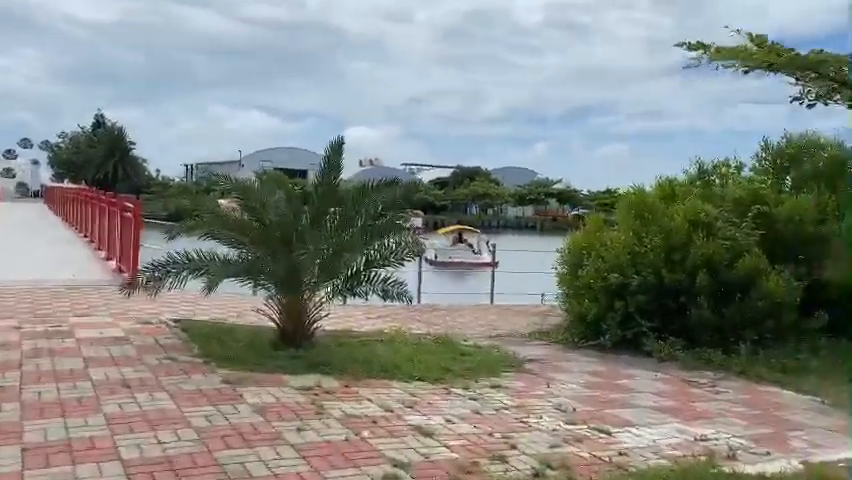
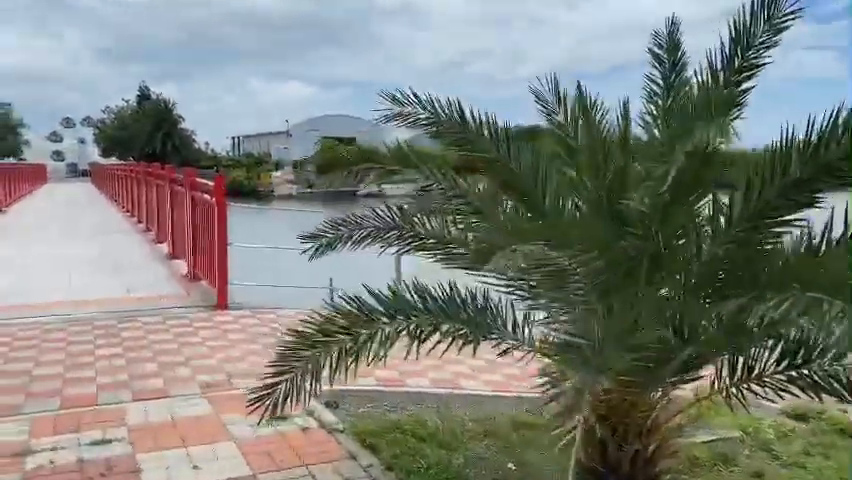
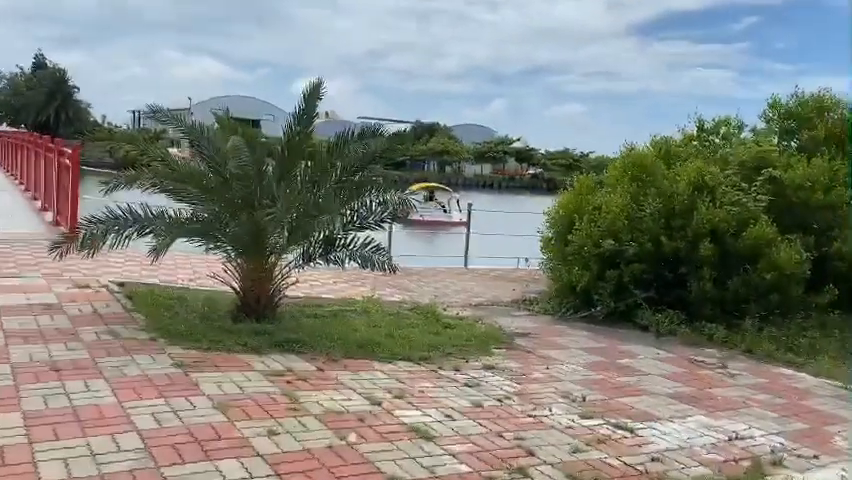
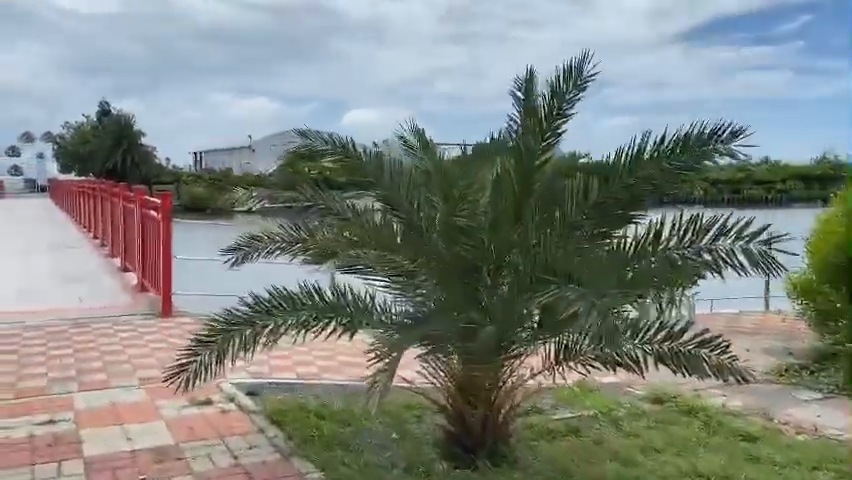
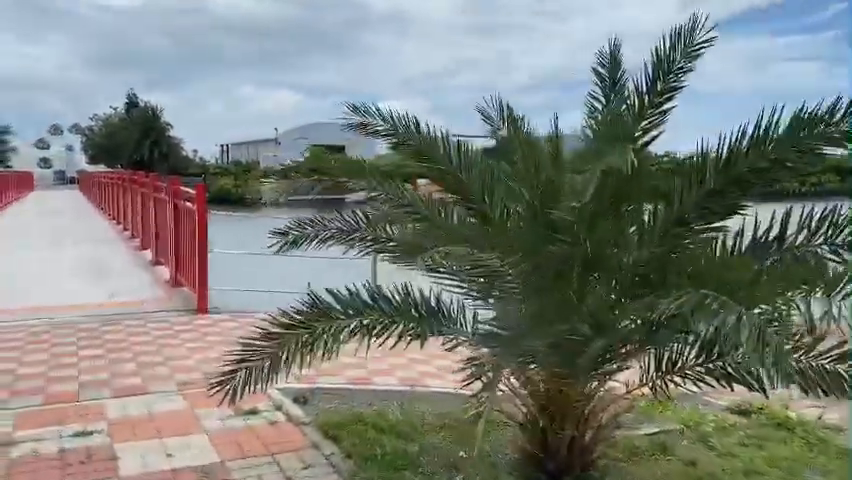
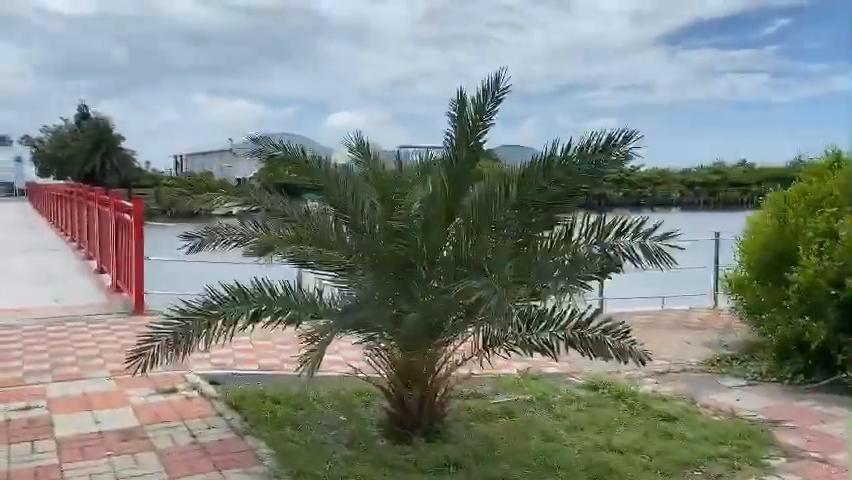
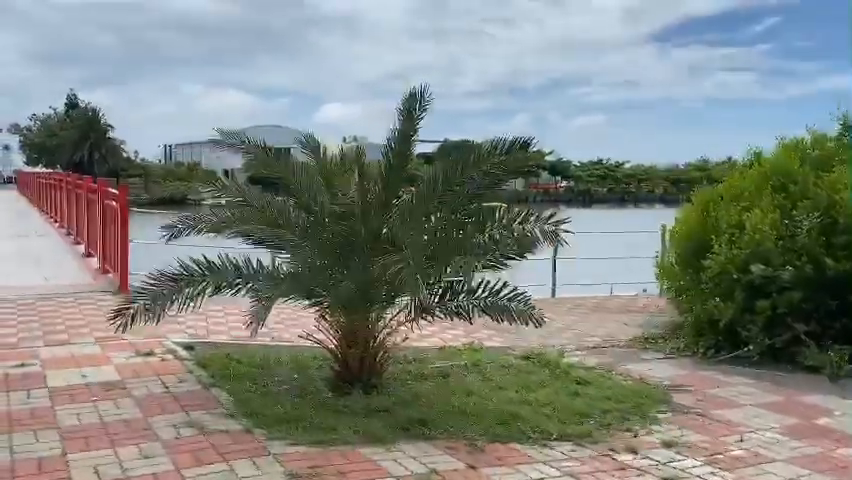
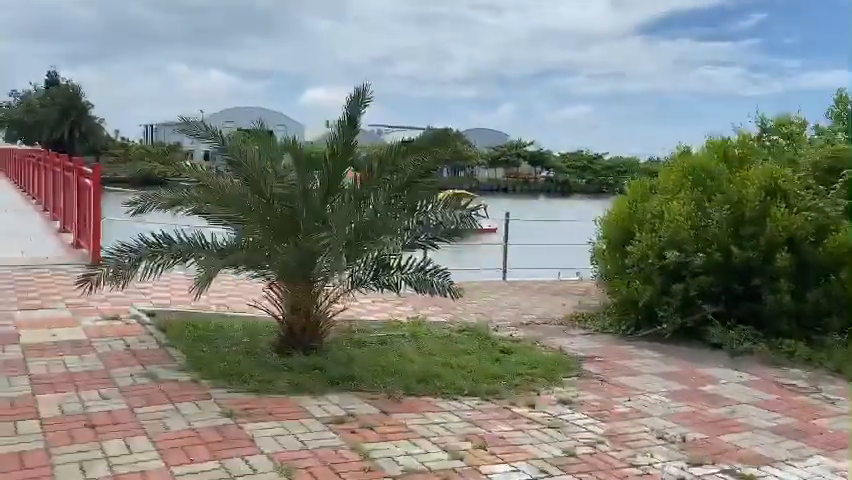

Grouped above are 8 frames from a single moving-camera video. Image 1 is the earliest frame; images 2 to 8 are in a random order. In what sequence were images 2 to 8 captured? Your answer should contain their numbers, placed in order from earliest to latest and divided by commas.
3, 8, 7, 6, 4, 5, 2
